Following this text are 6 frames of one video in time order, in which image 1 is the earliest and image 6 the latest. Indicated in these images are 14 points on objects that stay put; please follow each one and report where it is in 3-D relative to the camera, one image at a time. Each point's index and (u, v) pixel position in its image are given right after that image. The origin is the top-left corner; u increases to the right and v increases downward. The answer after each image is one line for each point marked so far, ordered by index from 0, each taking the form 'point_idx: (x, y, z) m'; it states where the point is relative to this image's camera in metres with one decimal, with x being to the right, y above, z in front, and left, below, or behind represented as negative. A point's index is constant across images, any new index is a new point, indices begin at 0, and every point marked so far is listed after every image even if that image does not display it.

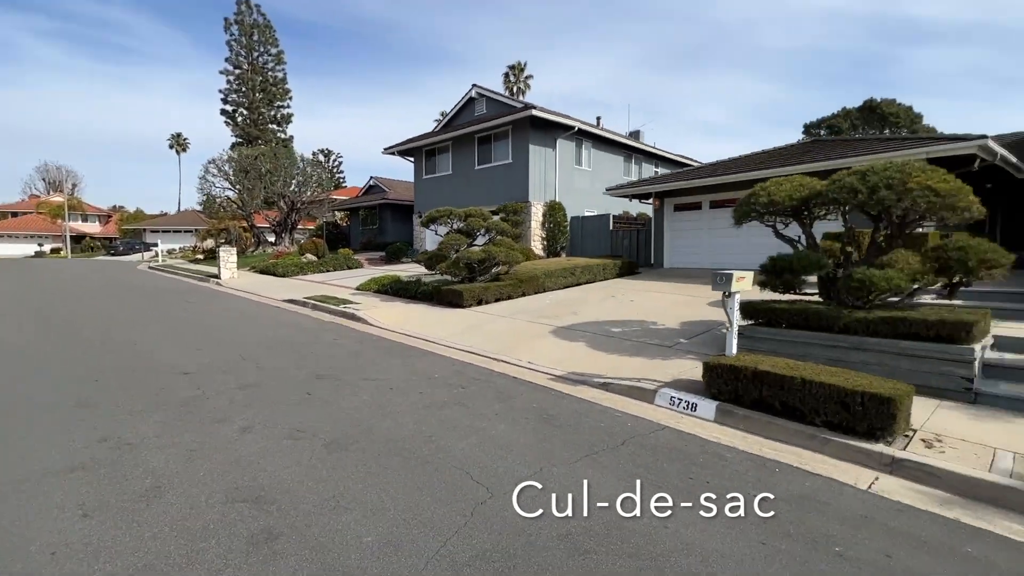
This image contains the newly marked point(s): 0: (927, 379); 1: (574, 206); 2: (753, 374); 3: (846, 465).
0: (+4.4, -1.0, +5.1) m
1: (+2.5, +3.4, +19.9) m
2: (+2.3, -0.8, +4.6) m
3: (+2.6, -1.4, +3.8) m
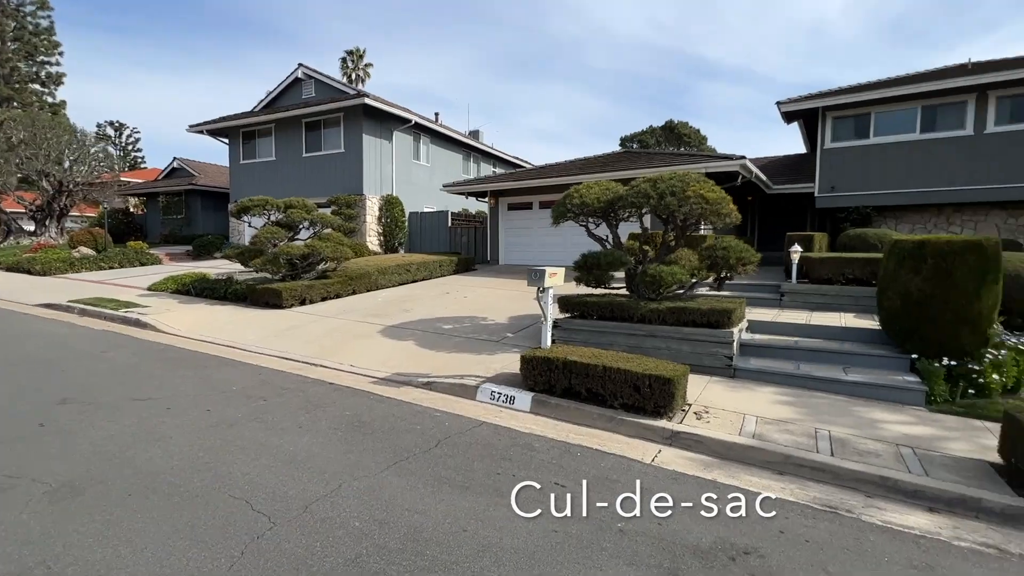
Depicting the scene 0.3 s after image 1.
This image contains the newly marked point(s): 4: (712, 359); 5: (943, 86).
0: (+2.3, -0.9, +6.0) m
1: (-4.0, +3.5, +19.4) m
2: (+0.5, -0.8, +4.9) m
3: (+1.1, -1.4, +4.3) m
4: (+2.4, -0.9, +6.0) m
5: (+10.7, +5.0, +12.0) m
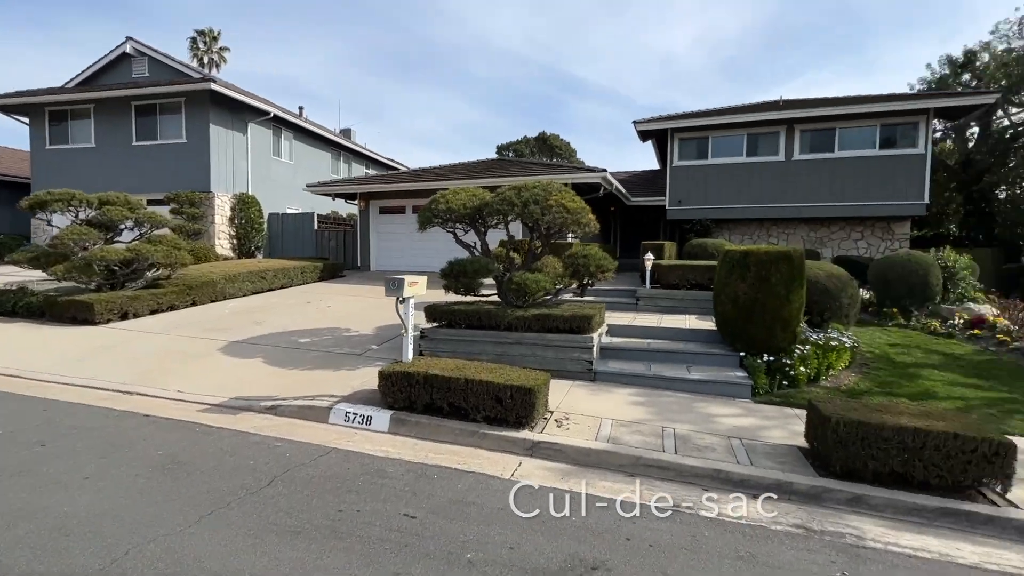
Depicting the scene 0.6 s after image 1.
0: (+0.7, -1.0, +6.1) m
1: (-8.8, +3.2, +17.7) m
2: (-0.8, -0.9, +4.6) m
3: (-0.1, -1.4, +4.2) m
4: (+0.8, -1.0, +6.1) m
5: (+7.2, +4.9, +14.1) m
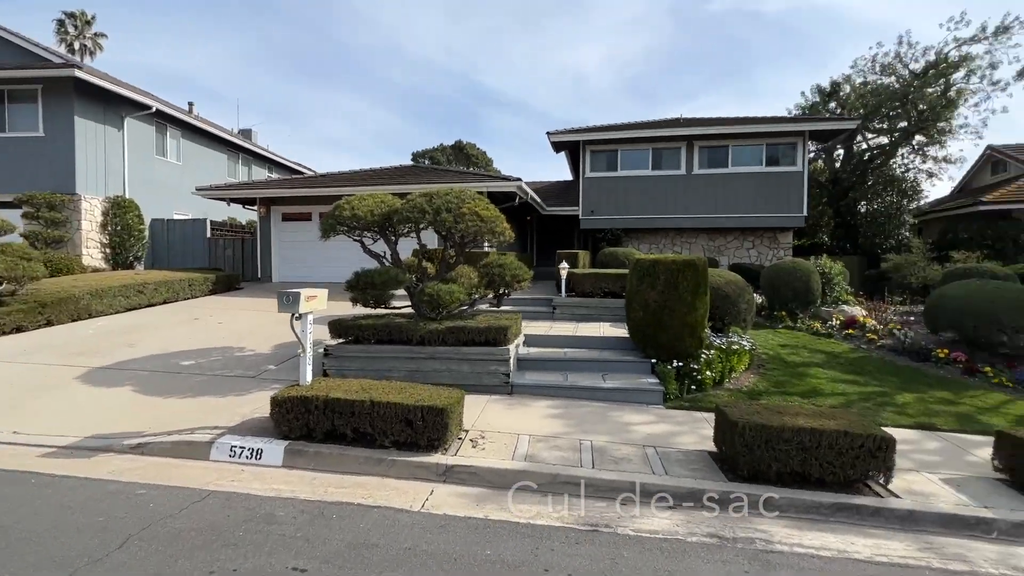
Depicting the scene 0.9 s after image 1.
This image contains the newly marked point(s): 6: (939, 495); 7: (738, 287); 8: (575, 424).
0: (-0.4, -1.1, +5.9) m
1: (-11.7, +2.7, +15.8) m
2: (-1.6, -1.0, +4.2) m
3: (-0.8, -1.5, +3.8) m
4: (-0.3, -1.1, +5.9) m
5: (+4.7, +4.7, +14.9) m
6: (+3.3, -1.6, +3.7) m
7: (+3.6, 0.0, +7.8) m
8: (+0.6, -1.4, +5.0) m
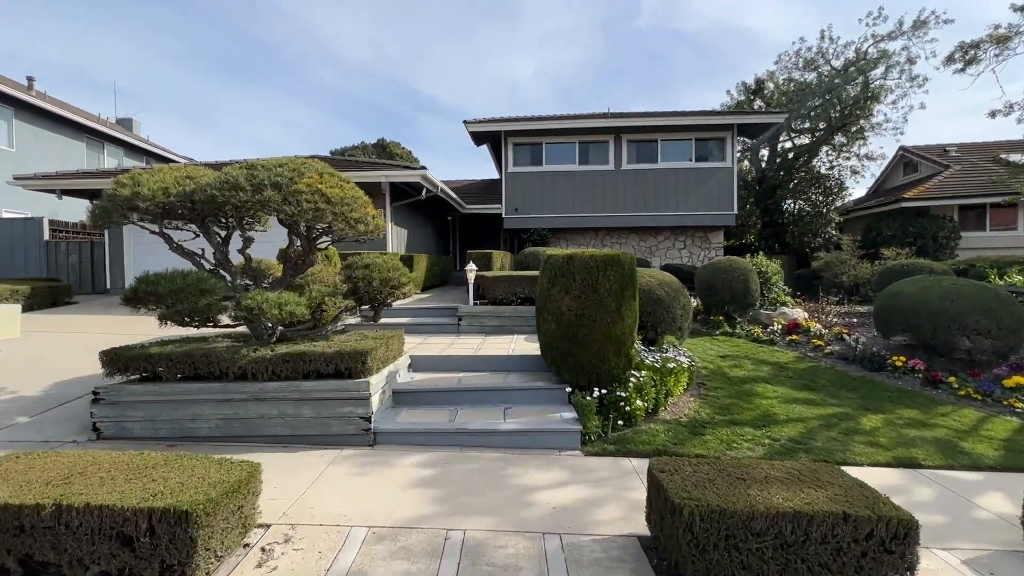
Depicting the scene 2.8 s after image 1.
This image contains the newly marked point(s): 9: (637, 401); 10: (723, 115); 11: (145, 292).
0: (-1.6, -1.2, +4.2) m
1: (-14.0, +2.3, +12.7) m
2: (-2.6, -1.1, +2.3) m
3: (-1.7, -1.6, +2.0) m
4: (-1.5, -1.2, +4.2) m
5: (+2.3, +4.6, +13.8) m
6: (+2.3, -1.6, +2.5) m
7: (+2.1, 0.0, +6.5) m
8: (-0.4, -1.4, +3.4) m
9: (+1.2, -1.1, +4.7) m
10: (+5.9, +4.8, +13.6) m
11: (-3.1, 0.0, +4.3) m
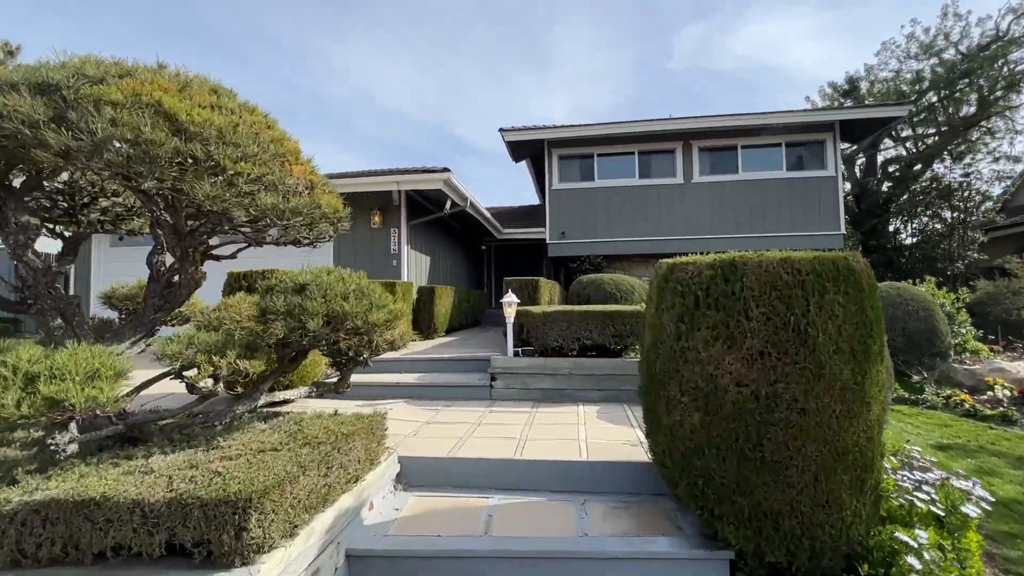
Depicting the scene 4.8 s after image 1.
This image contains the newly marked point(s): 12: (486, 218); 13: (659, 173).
0: (-1.2, -1.3, +1.6) m
1: (-13.0, +1.3, +11.2) m
2: (-2.4, -1.1, -0.2) m
3: (-1.5, -1.6, -0.6) m
4: (-1.1, -1.3, +1.6) m
5: (+3.3, +3.7, +11.3) m
6: (+2.6, -1.6, -0.5) m
7: (+2.7, -0.3, +3.7) m
8: (-0.1, -1.5, +0.7) m
9: (+1.6, -1.3, +1.9) m
10: (+6.9, +3.9, +10.9) m
11: (-2.7, -0.2, +1.9) m
12: (-0.6, +1.5, +10.4) m
13: (+3.6, +2.8, +11.8) m
